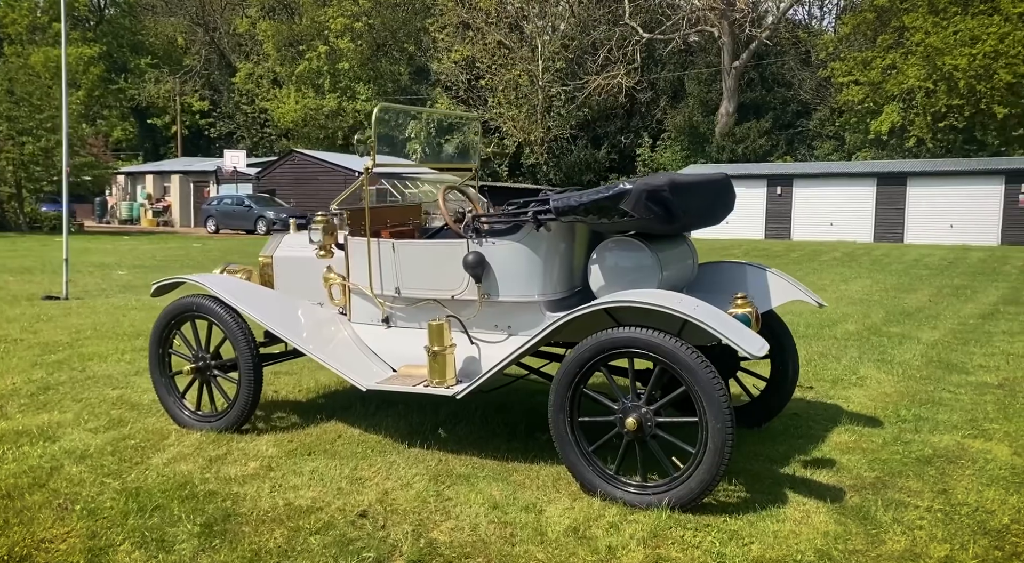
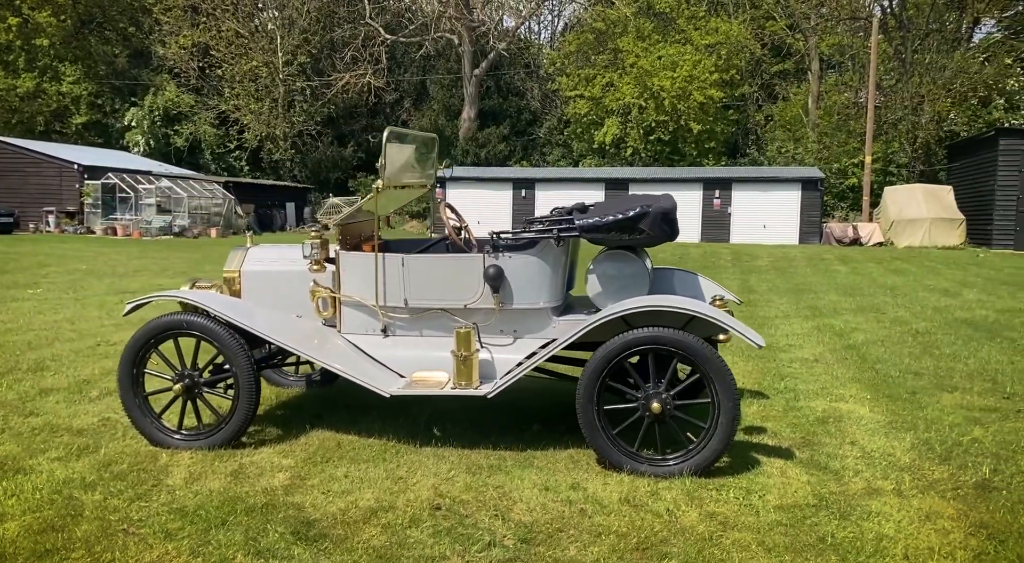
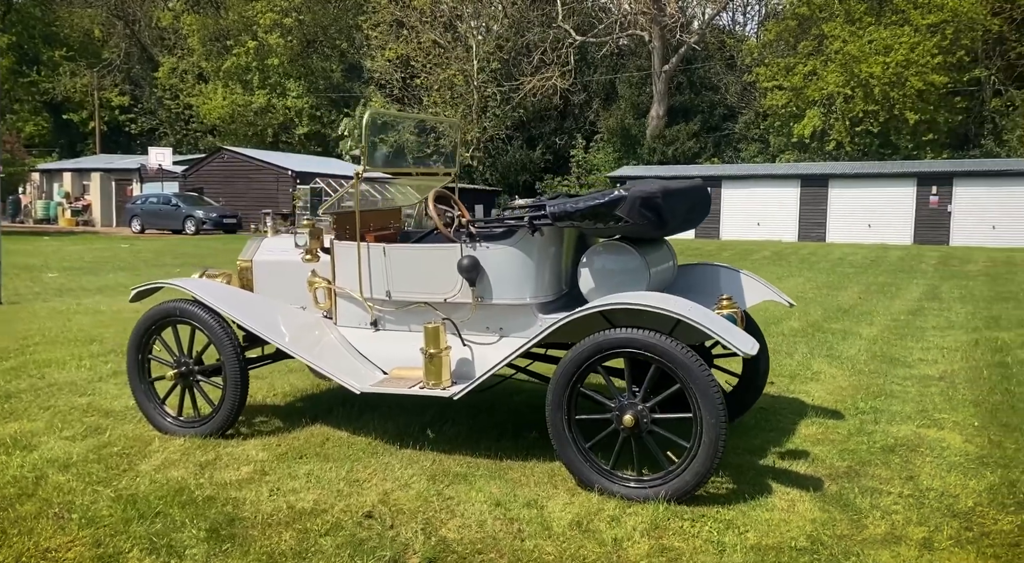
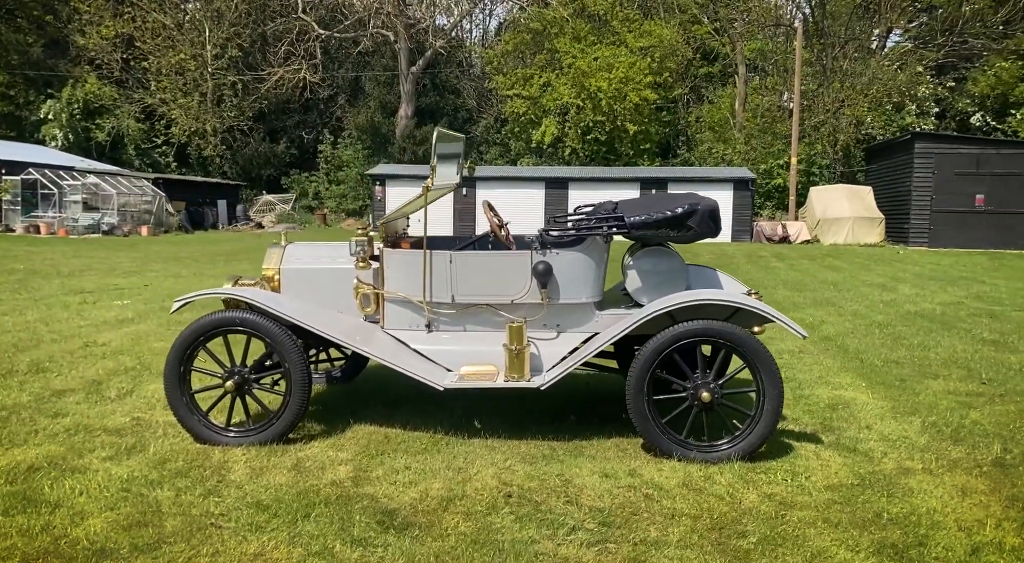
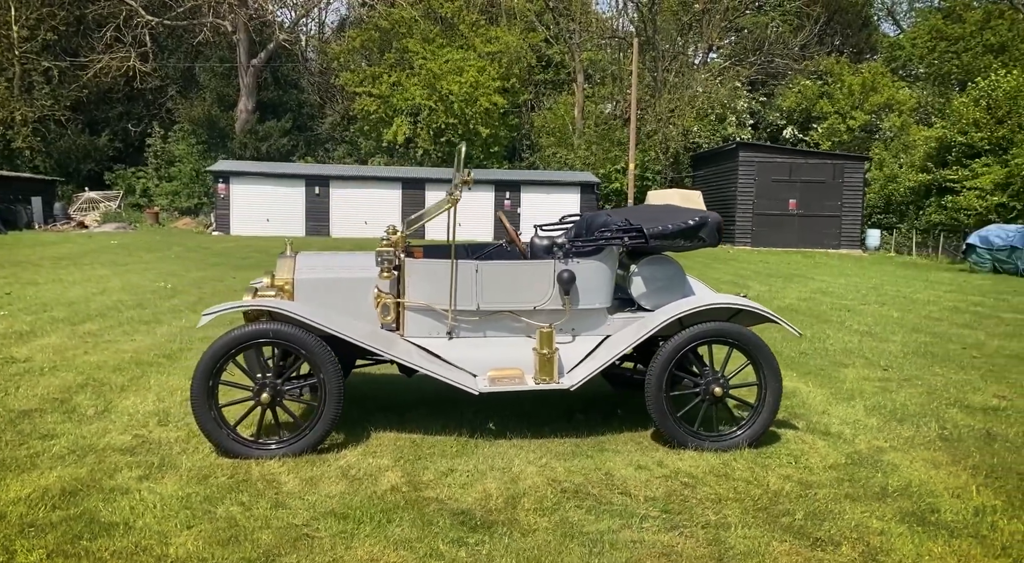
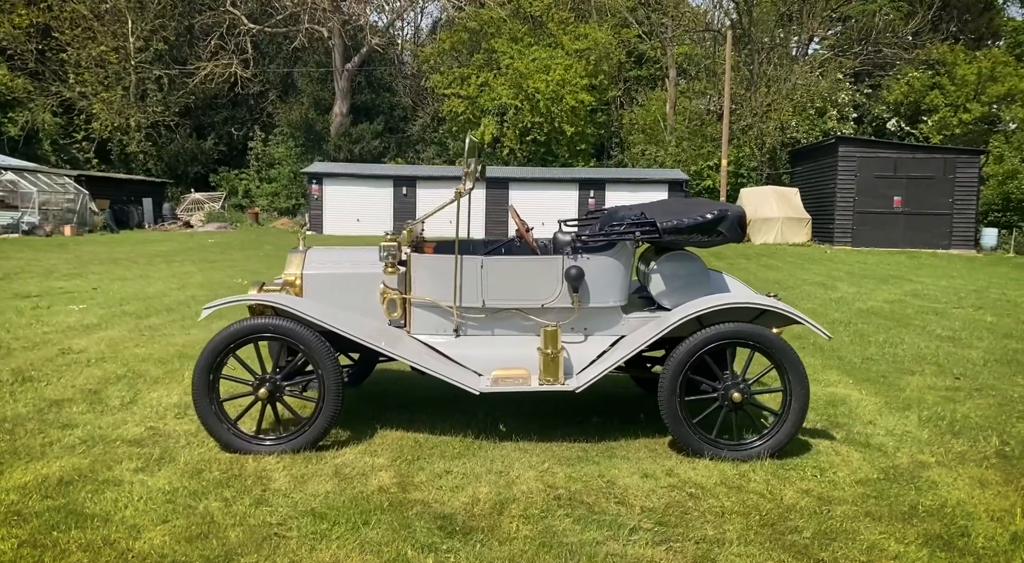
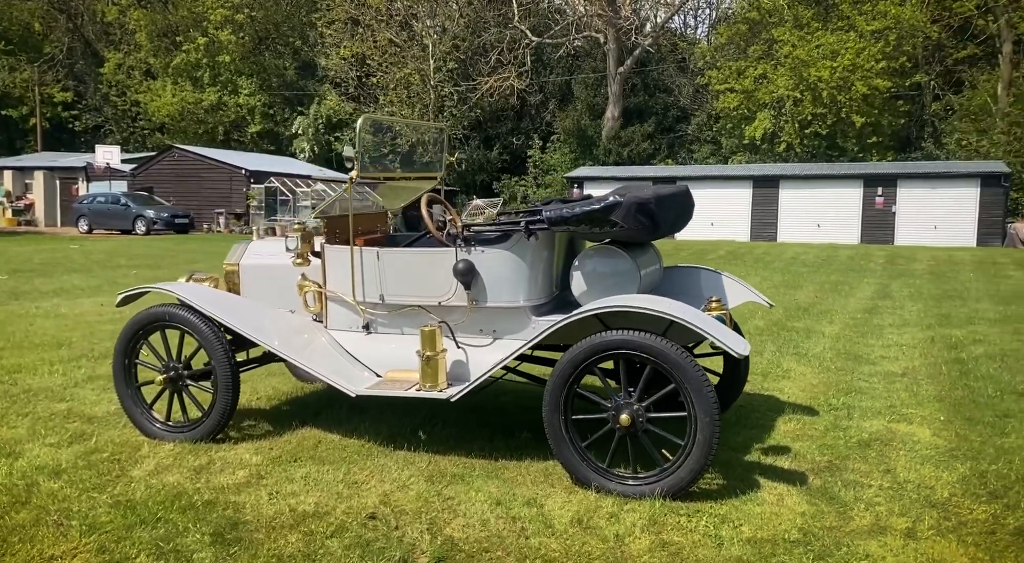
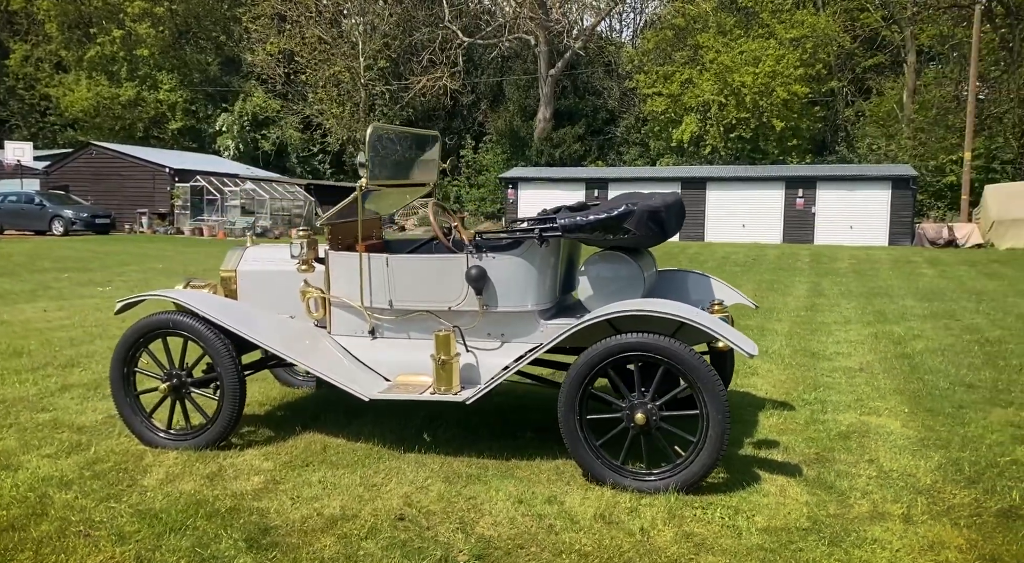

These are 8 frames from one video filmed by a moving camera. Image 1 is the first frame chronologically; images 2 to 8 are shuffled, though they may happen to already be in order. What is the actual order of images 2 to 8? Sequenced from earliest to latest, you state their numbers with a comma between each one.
3, 7, 8, 2, 4, 6, 5
